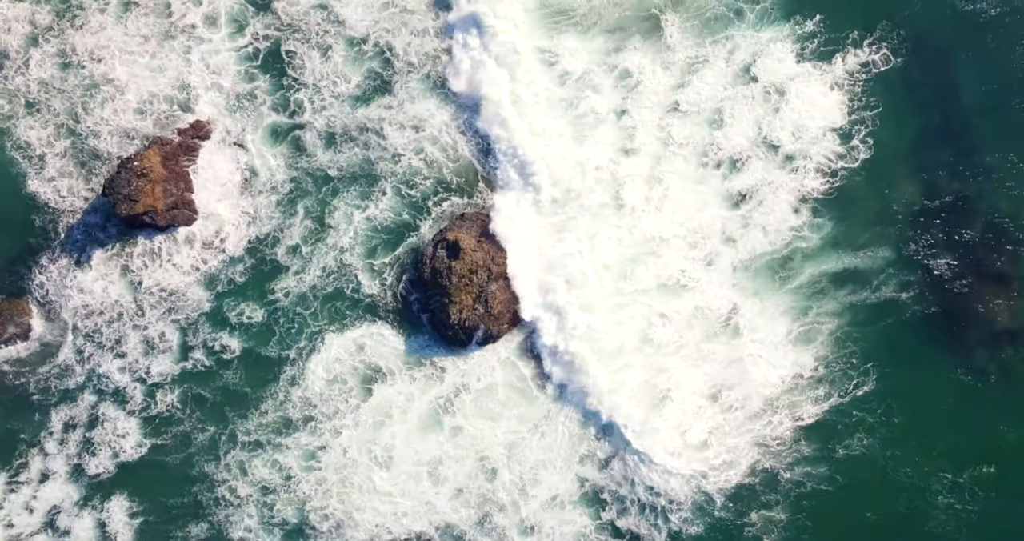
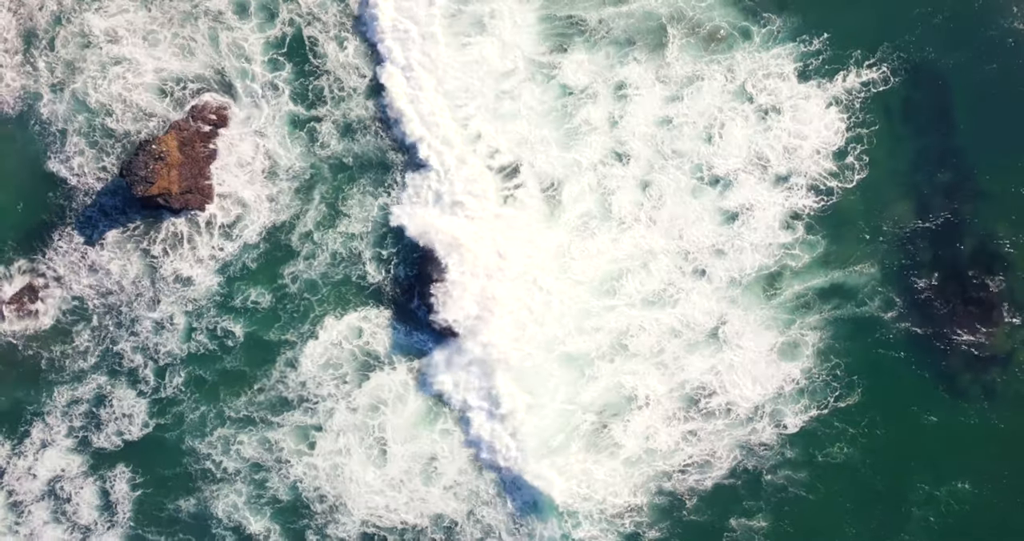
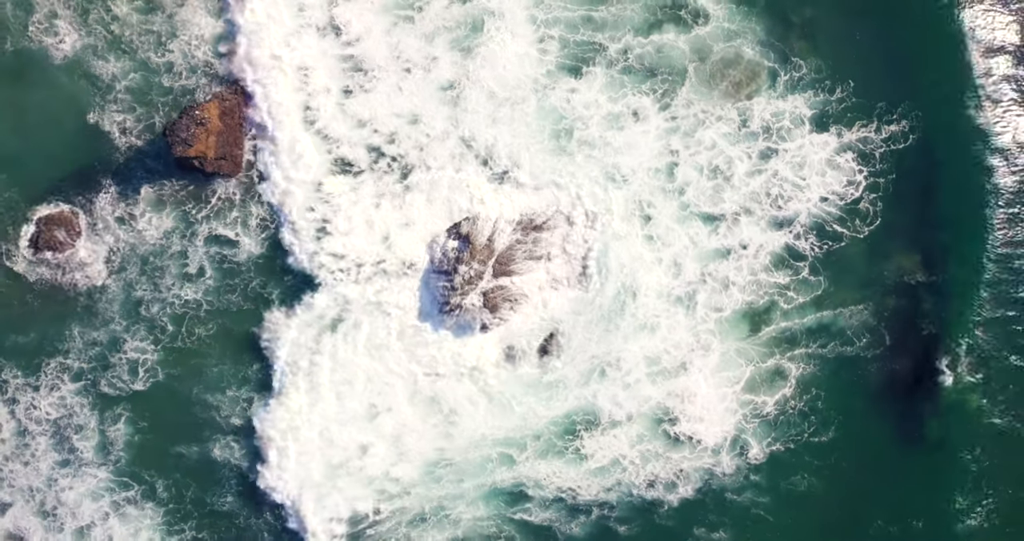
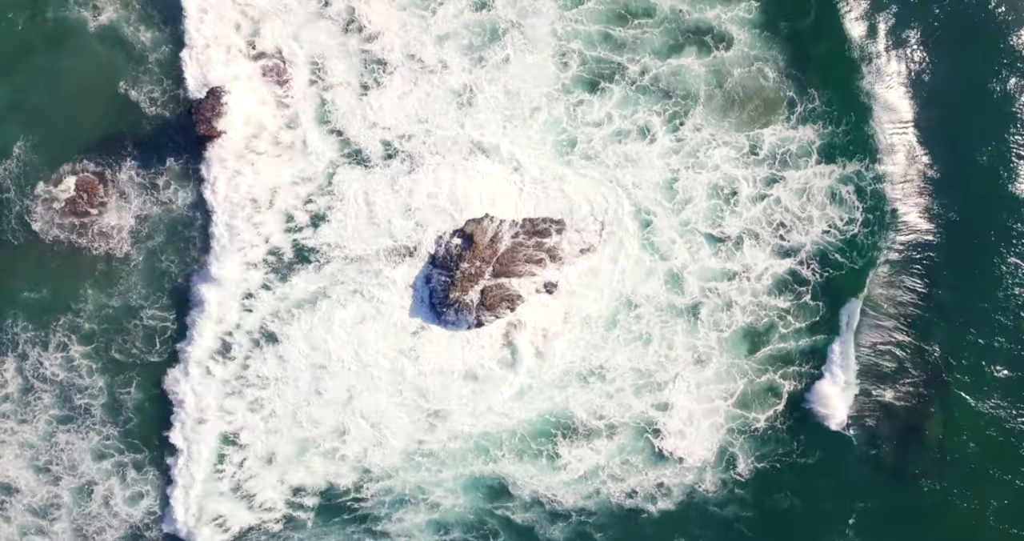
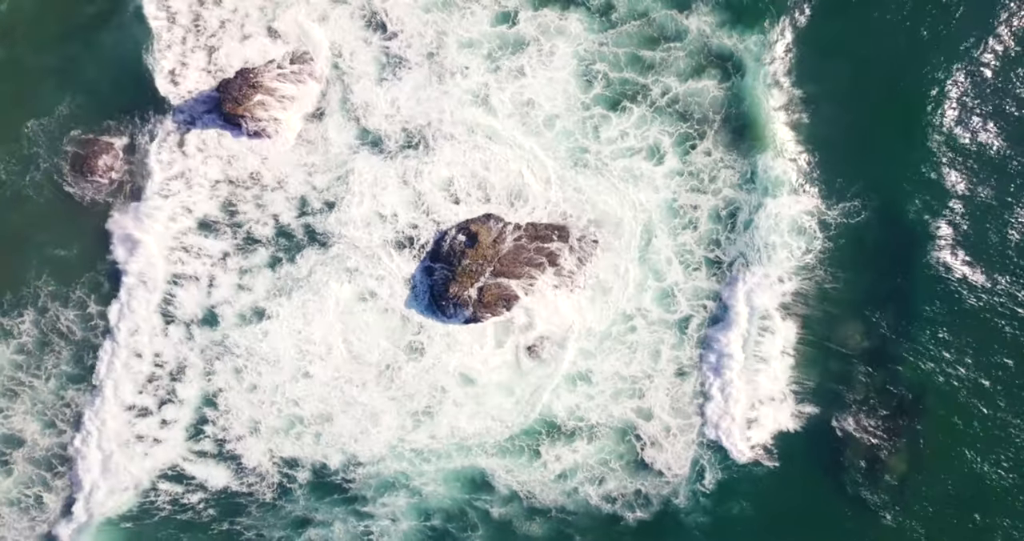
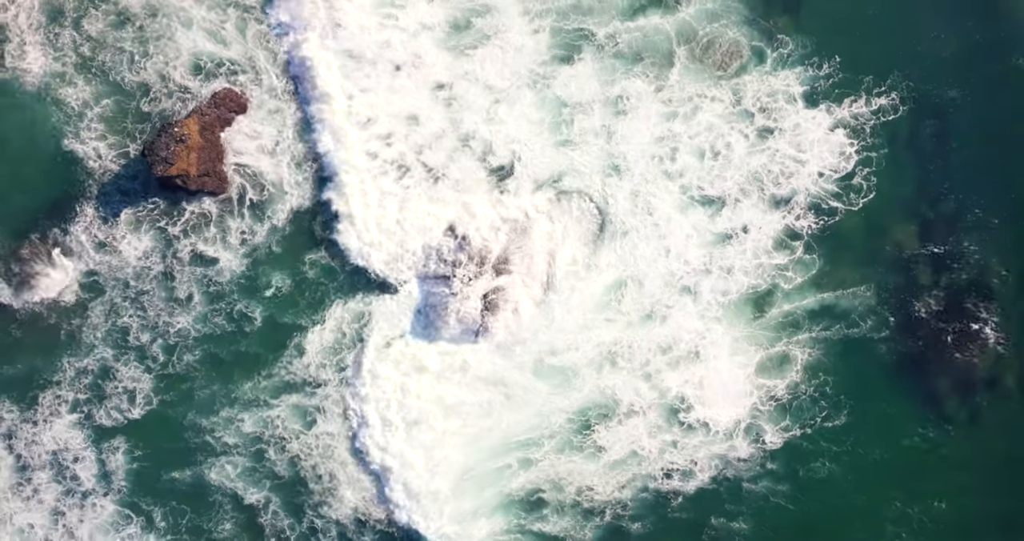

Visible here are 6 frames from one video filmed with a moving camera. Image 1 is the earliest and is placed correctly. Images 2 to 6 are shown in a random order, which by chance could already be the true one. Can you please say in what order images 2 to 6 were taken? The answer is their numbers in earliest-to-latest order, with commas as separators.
2, 6, 3, 4, 5
